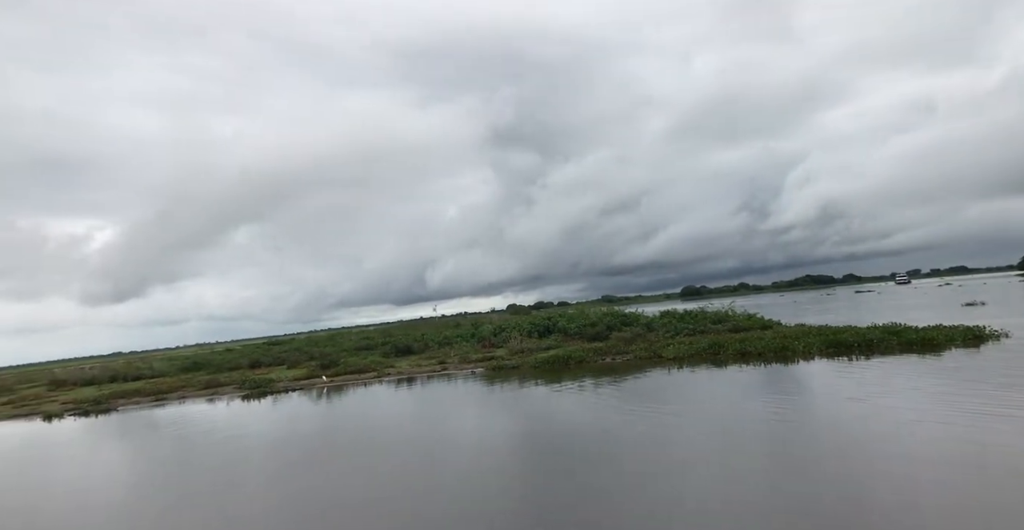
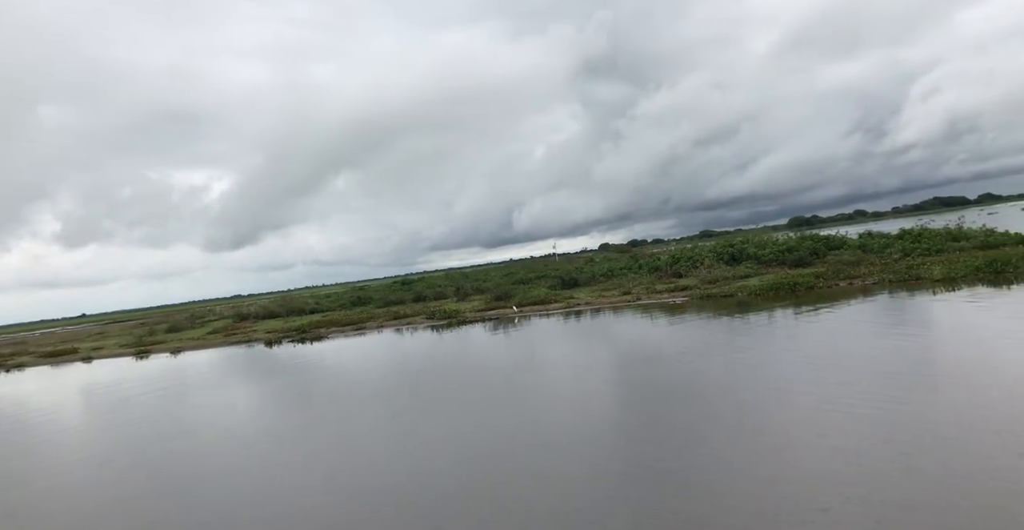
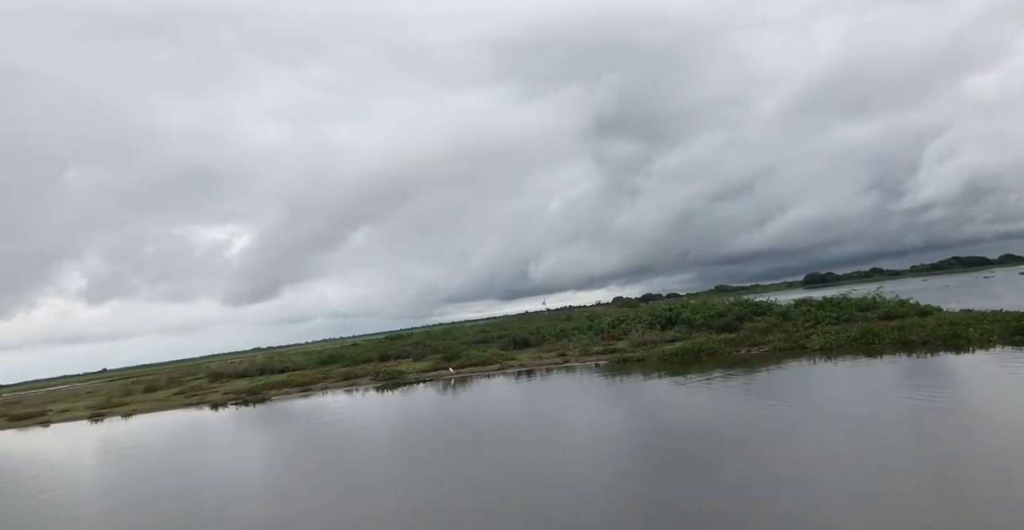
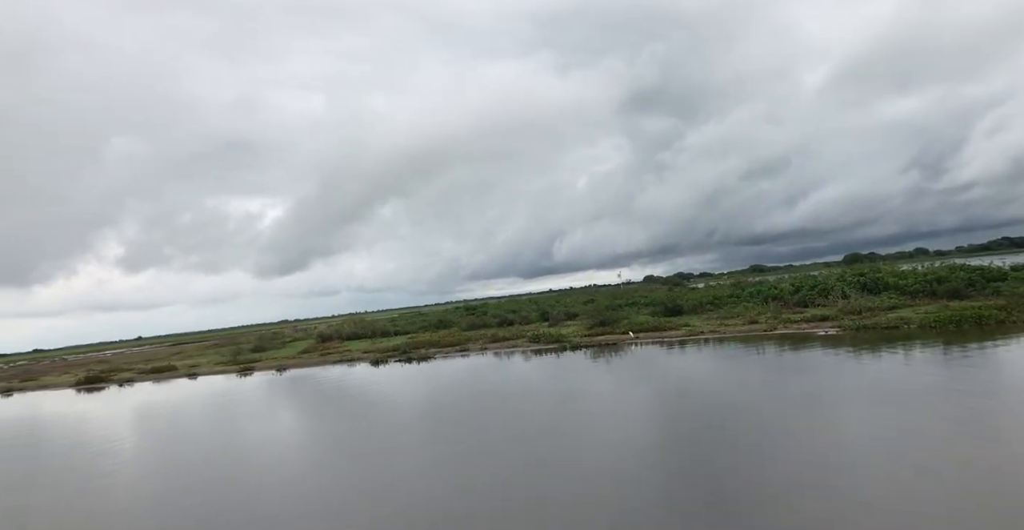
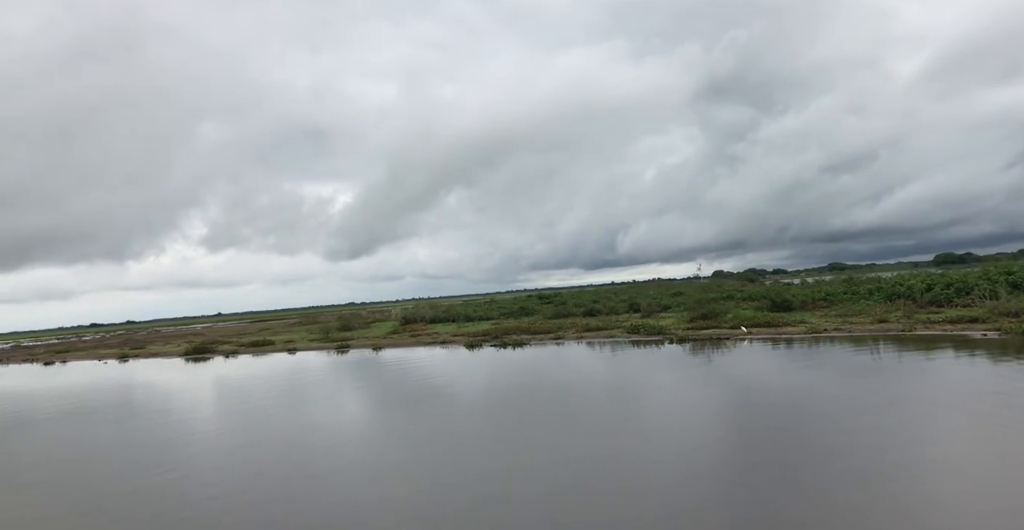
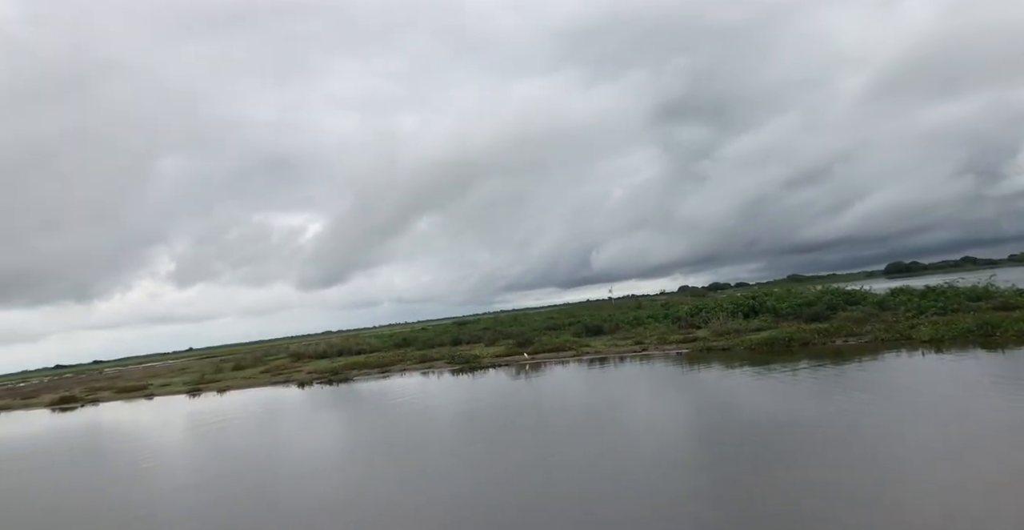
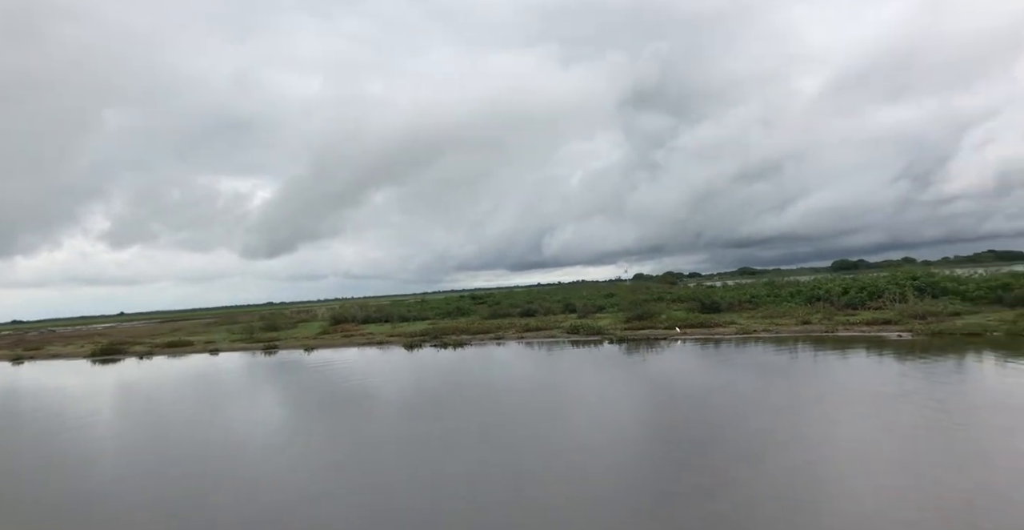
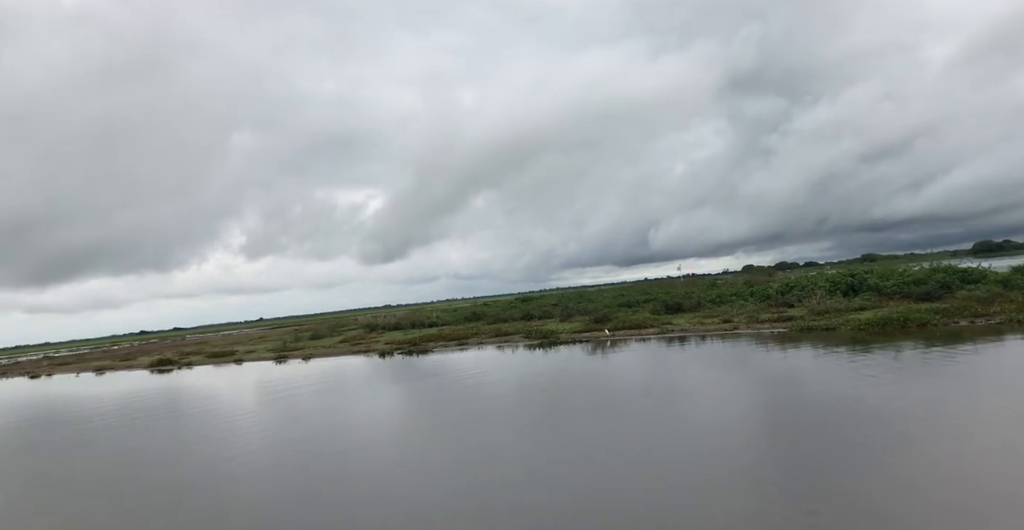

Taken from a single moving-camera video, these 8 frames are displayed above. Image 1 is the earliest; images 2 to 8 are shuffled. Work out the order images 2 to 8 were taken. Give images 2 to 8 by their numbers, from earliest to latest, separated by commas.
3, 6, 8, 2, 4, 5, 7
